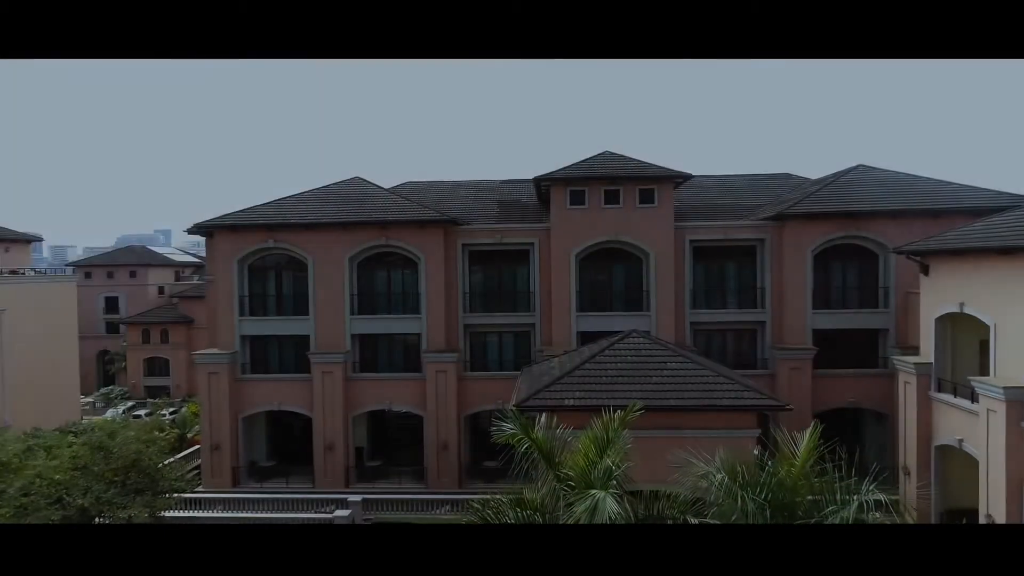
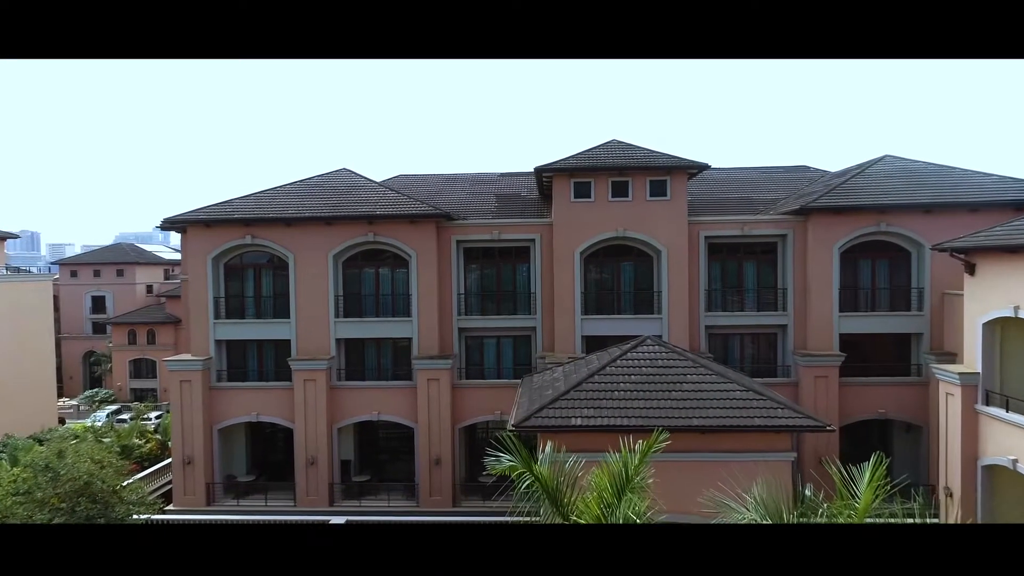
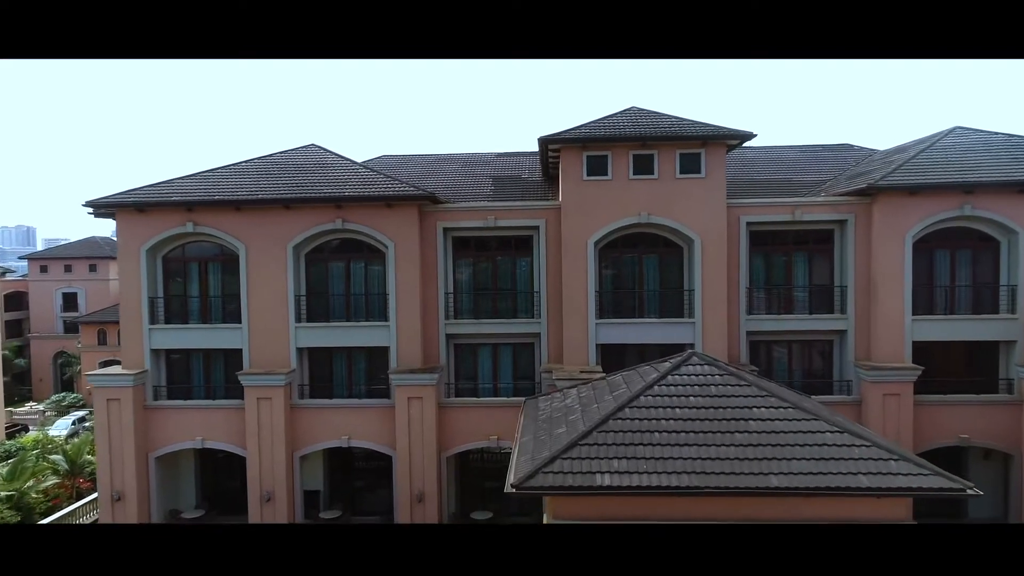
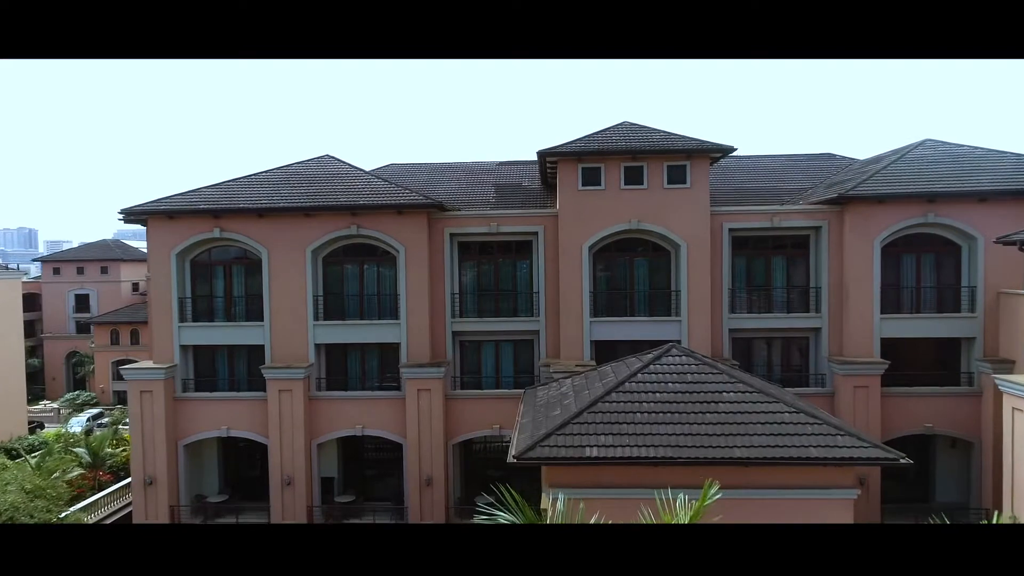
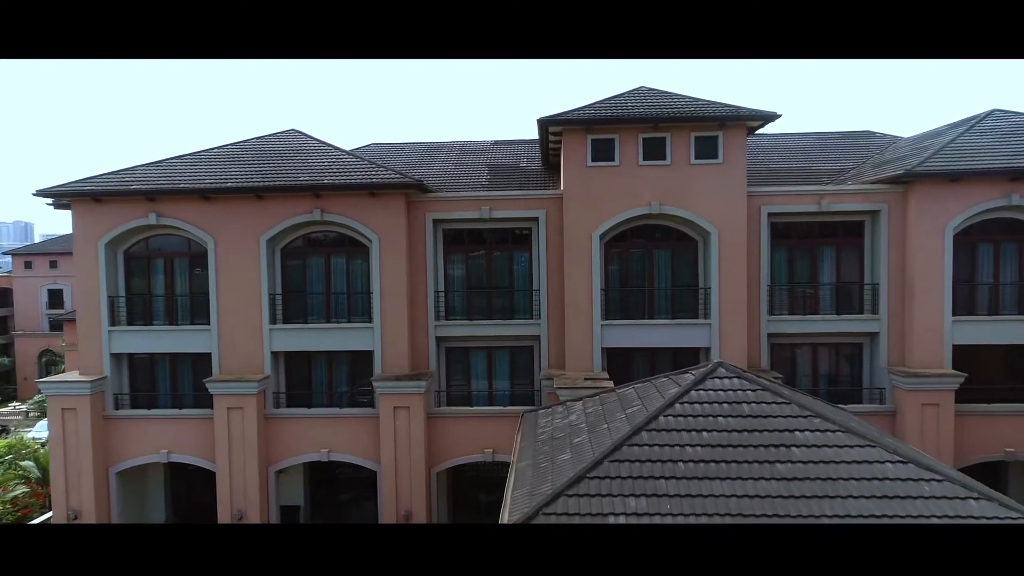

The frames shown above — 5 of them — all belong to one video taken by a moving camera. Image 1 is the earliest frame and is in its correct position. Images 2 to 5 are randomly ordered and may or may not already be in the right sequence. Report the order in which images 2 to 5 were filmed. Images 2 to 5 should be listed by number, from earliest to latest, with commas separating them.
2, 4, 3, 5
